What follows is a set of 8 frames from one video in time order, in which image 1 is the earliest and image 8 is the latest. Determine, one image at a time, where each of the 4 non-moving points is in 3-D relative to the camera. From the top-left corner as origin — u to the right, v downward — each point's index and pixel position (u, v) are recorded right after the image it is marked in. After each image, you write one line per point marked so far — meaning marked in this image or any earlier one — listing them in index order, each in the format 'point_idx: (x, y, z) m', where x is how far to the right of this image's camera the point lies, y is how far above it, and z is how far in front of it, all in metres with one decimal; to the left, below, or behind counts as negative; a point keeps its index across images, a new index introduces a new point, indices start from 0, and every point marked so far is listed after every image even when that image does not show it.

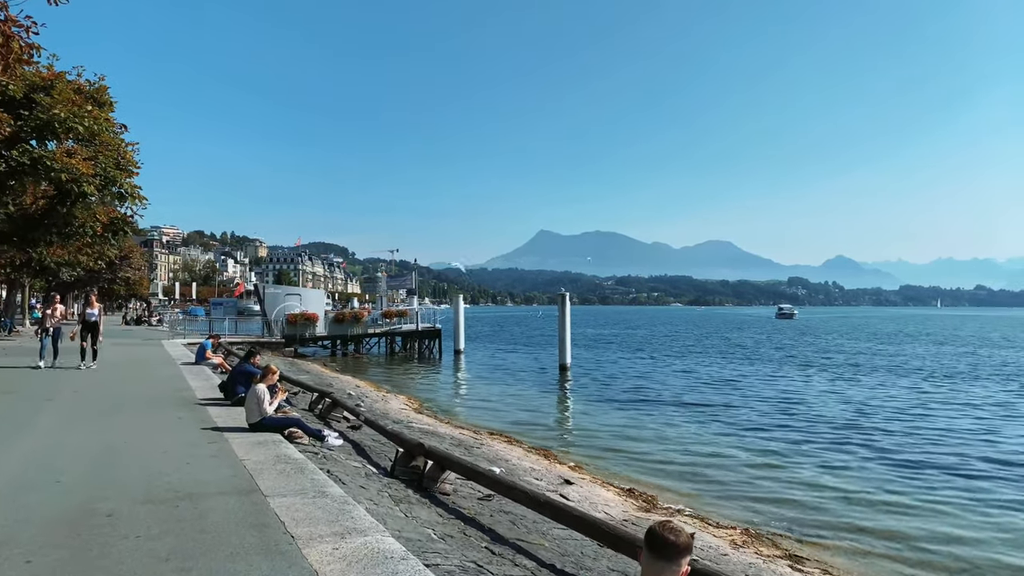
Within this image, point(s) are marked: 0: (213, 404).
0: (-5.5, -2.1, +12.7) m
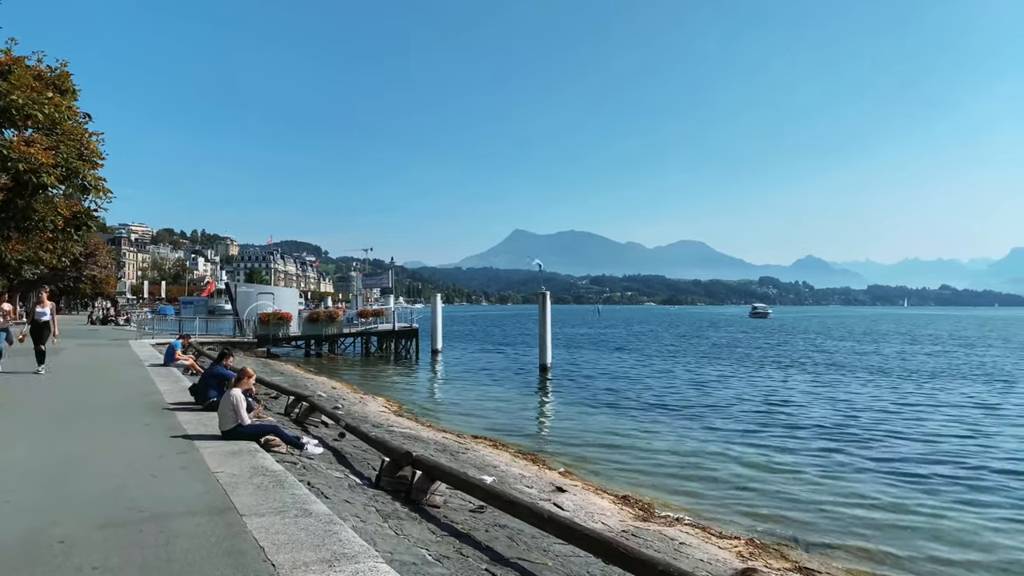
0: (-5.7, -2.1, +12.0) m
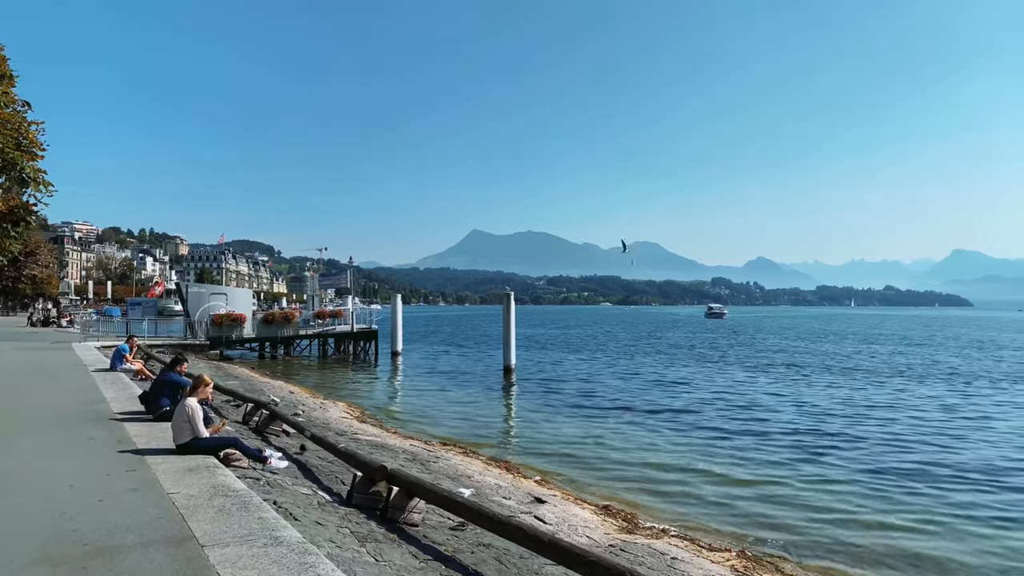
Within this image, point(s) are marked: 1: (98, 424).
0: (-6.1, -2.1, +11.1) m
1: (-6.1, -2.0, +10.3) m
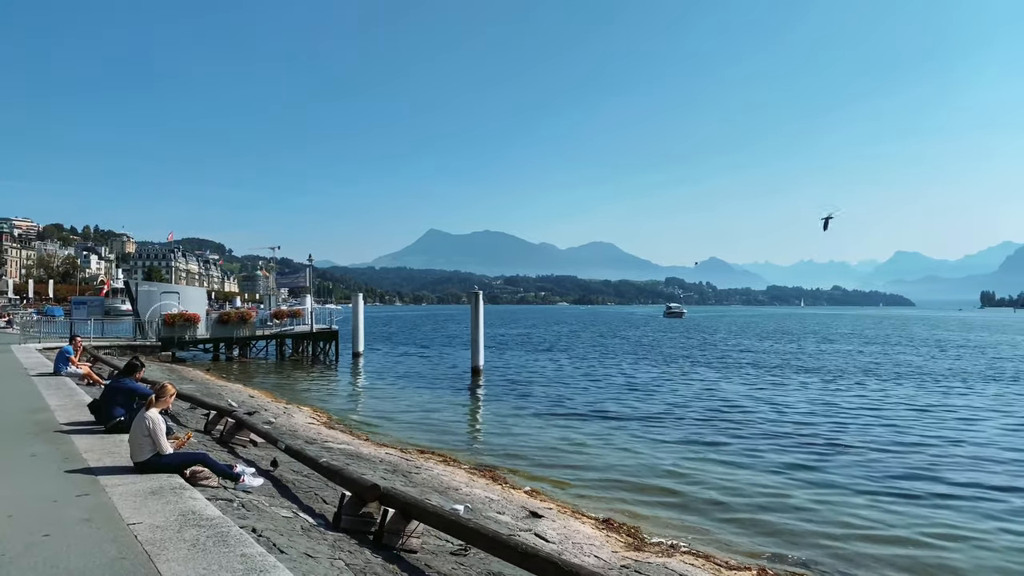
0: (-6.2, -2.0, +10.0) m
1: (-6.2, -2.0, +9.1) m
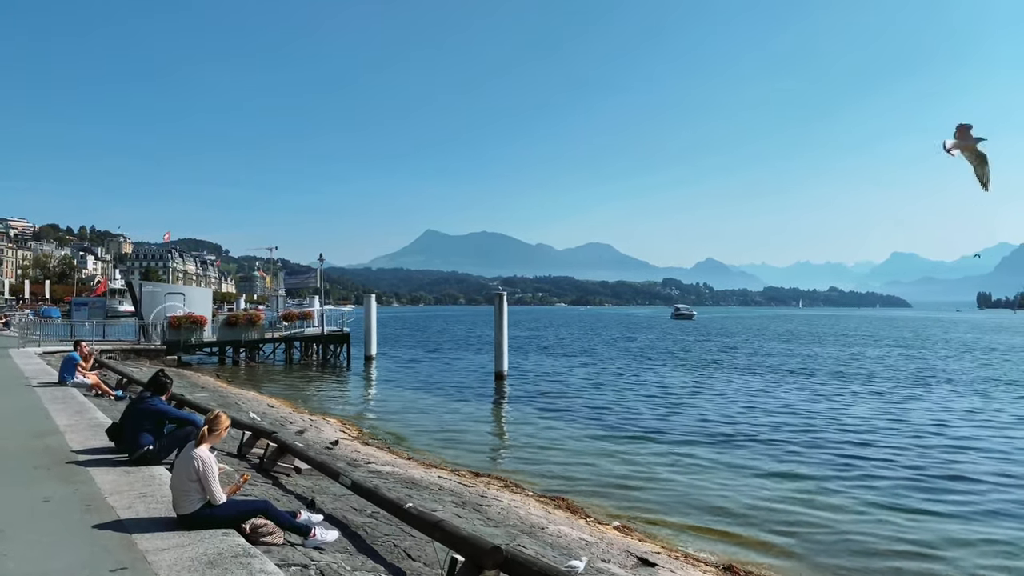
0: (-5.0, -2.1, +8.3) m
1: (-5.0, -2.0, +7.5) m
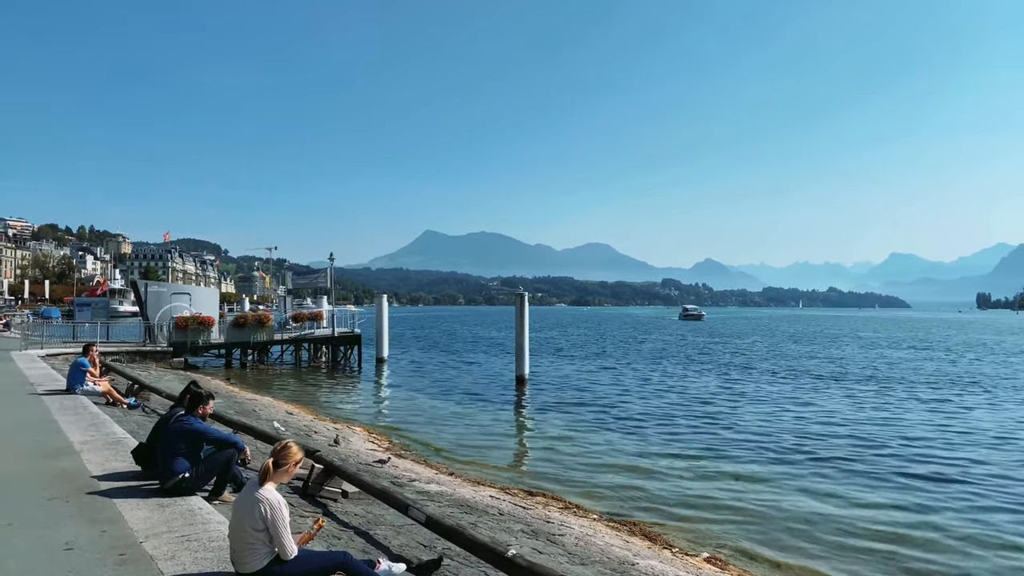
0: (-4.0, -2.1, +7.2) m
1: (-4.0, -2.0, +6.3) m
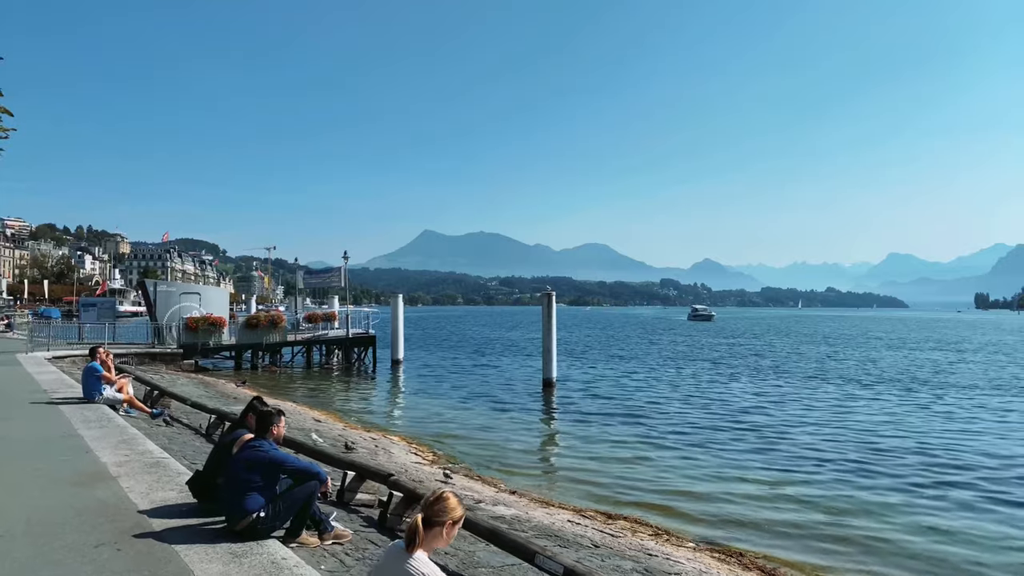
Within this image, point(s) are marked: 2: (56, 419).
0: (-2.8, -2.0, +5.9) m
1: (-2.8, -2.0, +5.1) m
2: (-7.4, -2.1, +11.2) m
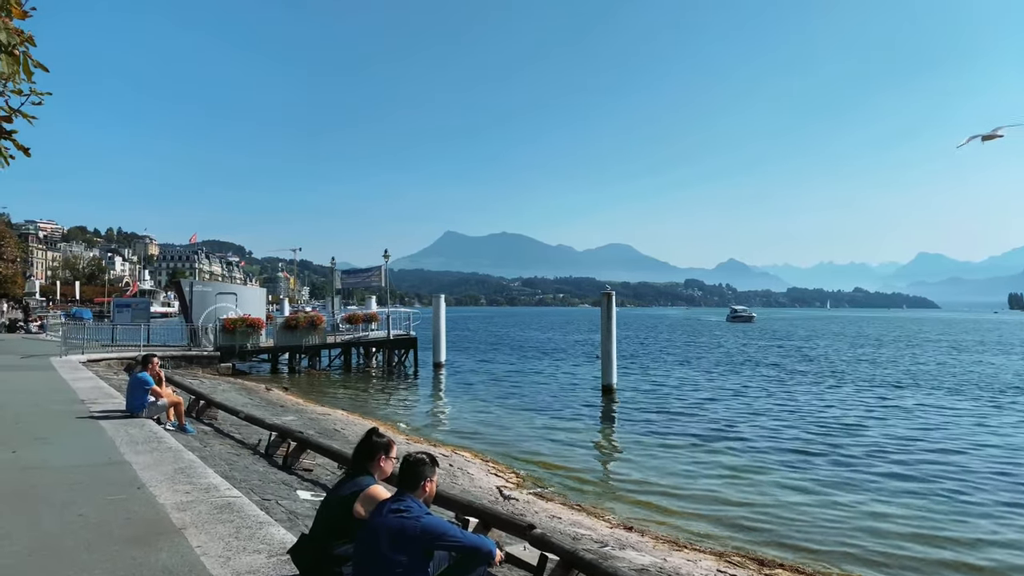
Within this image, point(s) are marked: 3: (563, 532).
0: (-1.3, -2.0, +4.1) m
1: (-1.3, -1.9, +3.3) m
2: (-5.7, -2.1, +9.6) m
3: (+0.8, -3.1, +8.9) m
